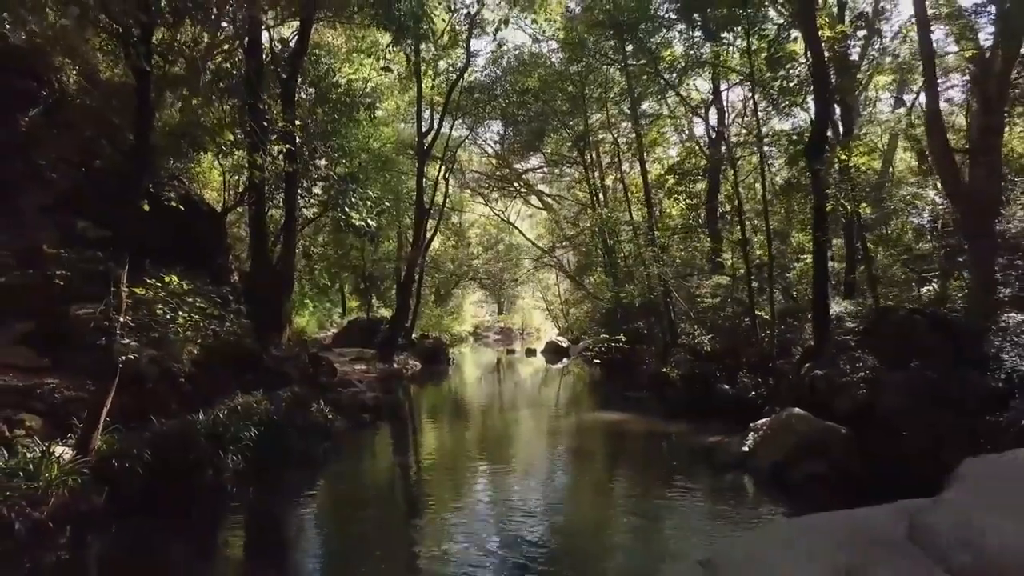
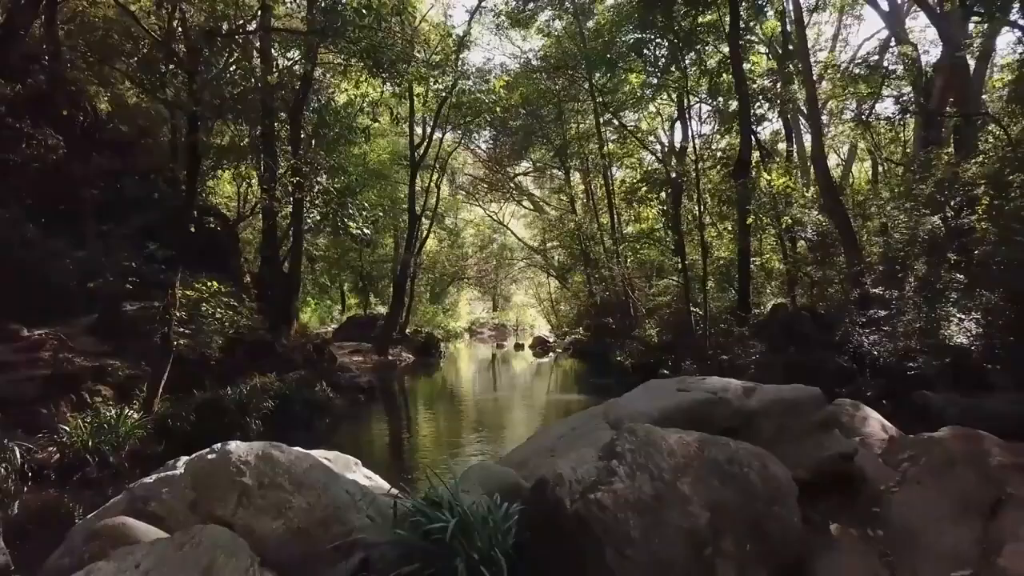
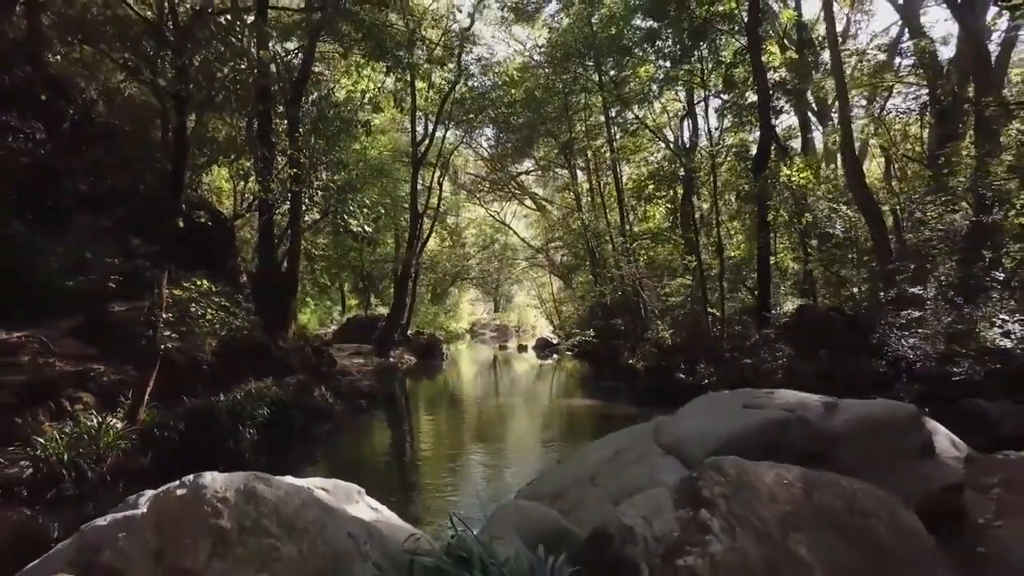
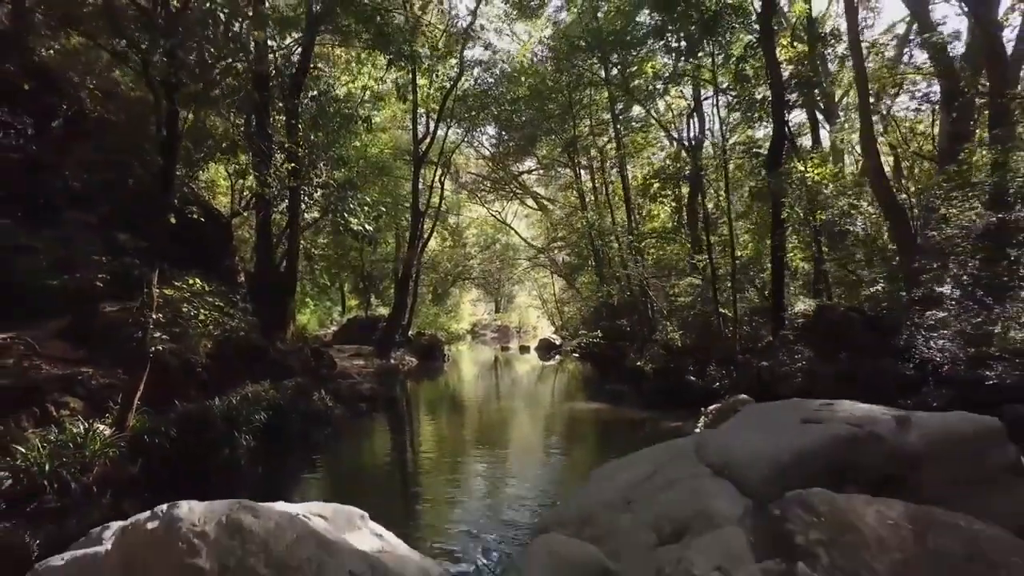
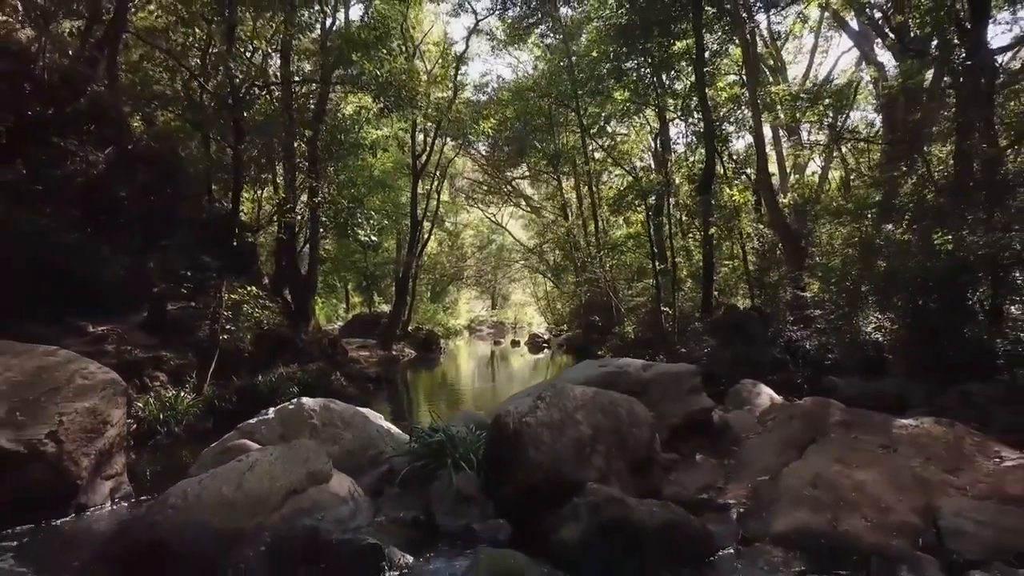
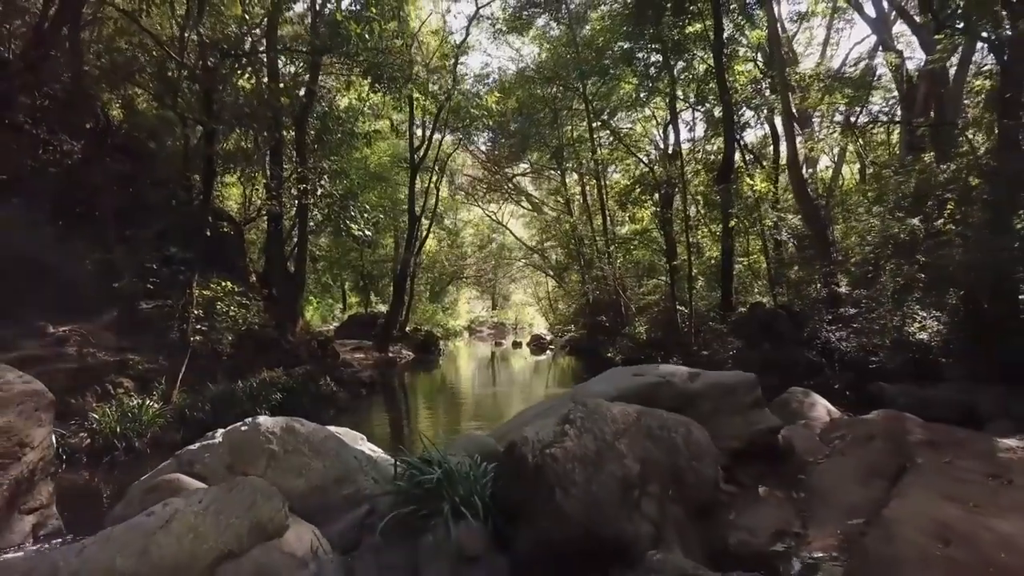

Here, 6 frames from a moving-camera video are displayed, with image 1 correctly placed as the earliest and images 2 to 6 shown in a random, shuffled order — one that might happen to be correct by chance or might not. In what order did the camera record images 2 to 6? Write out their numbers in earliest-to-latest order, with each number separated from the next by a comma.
4, 3, 2, 6, 5
